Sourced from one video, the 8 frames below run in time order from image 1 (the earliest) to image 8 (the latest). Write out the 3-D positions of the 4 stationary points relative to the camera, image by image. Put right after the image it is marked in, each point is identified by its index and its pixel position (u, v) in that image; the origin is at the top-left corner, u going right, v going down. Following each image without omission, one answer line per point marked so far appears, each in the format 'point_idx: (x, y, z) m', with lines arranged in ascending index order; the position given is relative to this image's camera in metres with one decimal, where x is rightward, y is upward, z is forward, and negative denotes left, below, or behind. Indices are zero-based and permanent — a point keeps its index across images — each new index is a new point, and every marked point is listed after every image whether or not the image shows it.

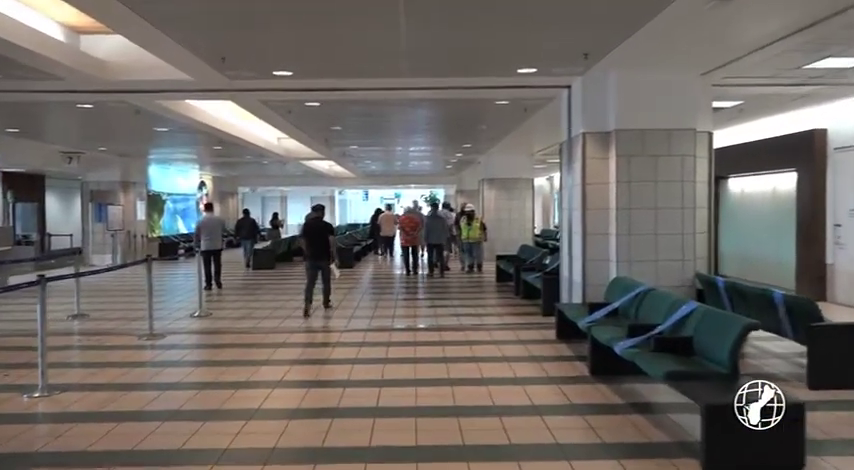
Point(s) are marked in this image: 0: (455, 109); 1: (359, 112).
0: (+0.4, +2.1, +11.8) m
1: (-1.1, +2.1, +11.9) m
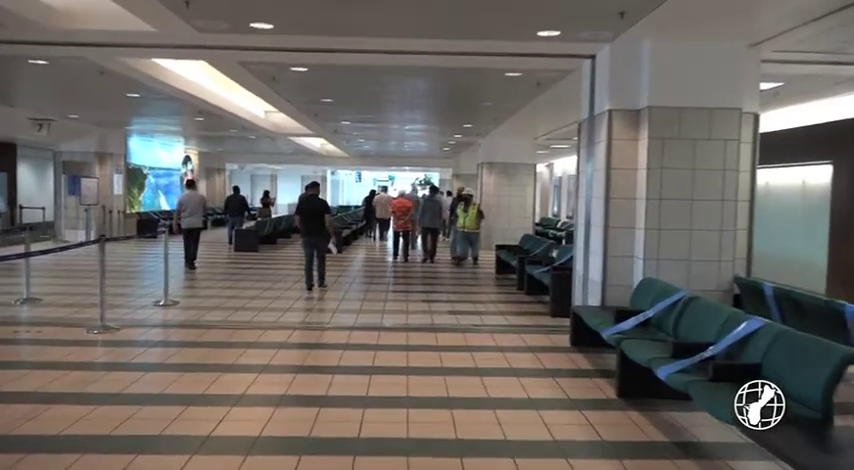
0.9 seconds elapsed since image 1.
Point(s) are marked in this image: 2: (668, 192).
0: (+0.5, +2.3, +10.5) m
1: (-1.1, +2.3, +10.6) m
2: (+2.6, +0.5, +7.4) m
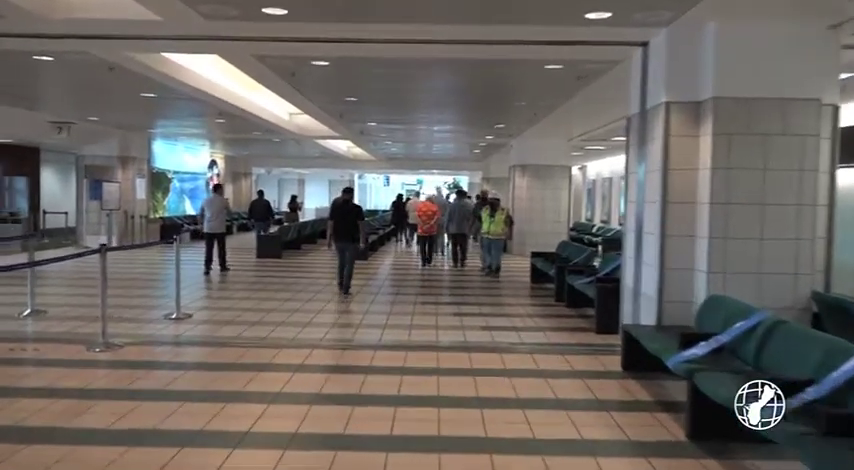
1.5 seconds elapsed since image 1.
0: (+0.9, +2.2, +9.7) m
1: (-0.7, +2.2, +9.8) m
2: (+2.9, +0.4, +6.5) m
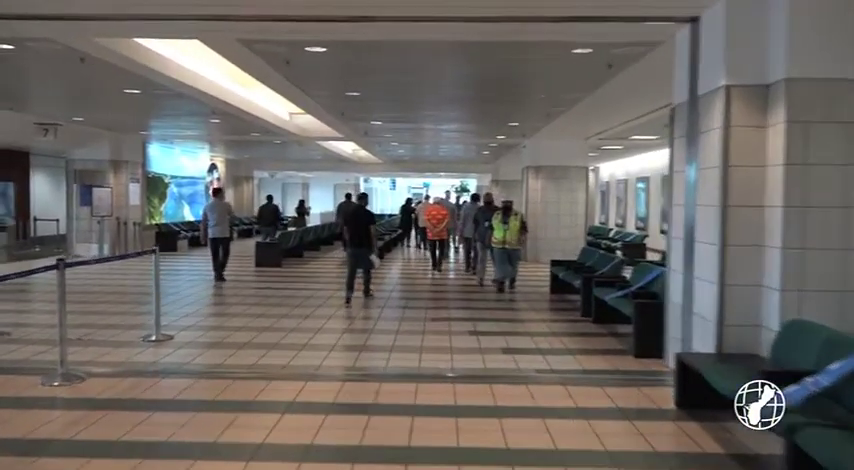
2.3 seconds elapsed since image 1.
0: (+1.0, +2.1, +8.6) m
1: (-0.6, +2.1, +8.7) m
2: (+3.0, +0.3, +5.4) m
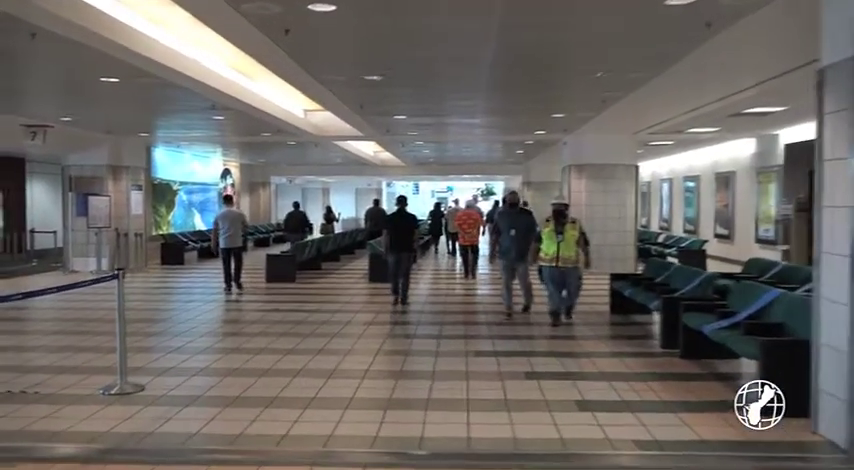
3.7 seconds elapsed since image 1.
0: (+1.4, +2.0, +6.6) m
1: (-0.2, +2.0, +6.8) m
2: (+3.3, +0.2, +3.3) m
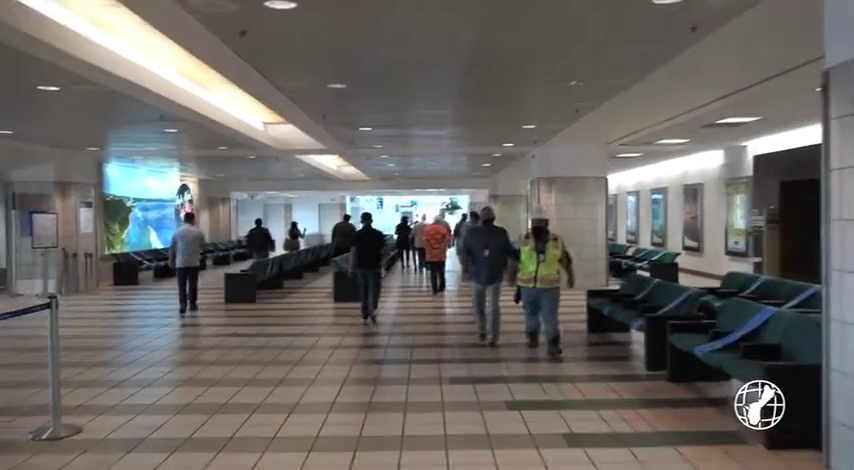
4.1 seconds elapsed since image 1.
0: (+1.1, +1.8, +6.2) m
1: (-0.5, +1.8, +6.3) m
2: (+3.2, +0.1, +3.0) m
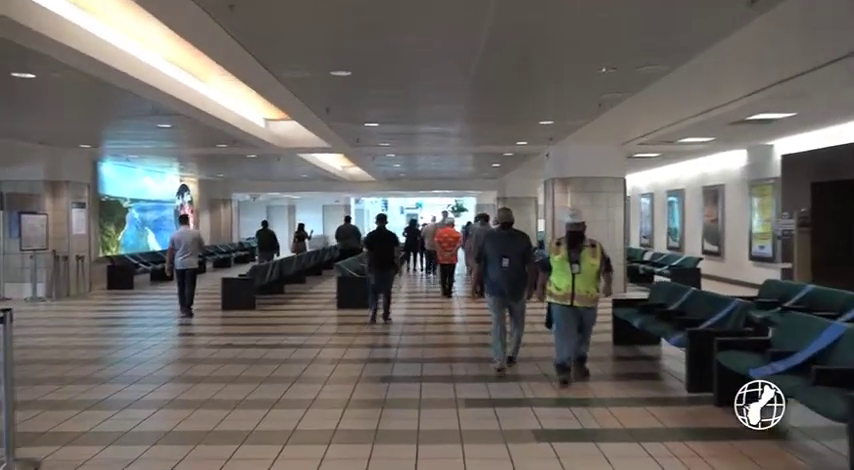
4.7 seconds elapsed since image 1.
0: (+1.3, +1.8, +5.4) m
1: (-0.3, +1.8, +5.5) m
2: (+3.3, +0.1, +2.1) m
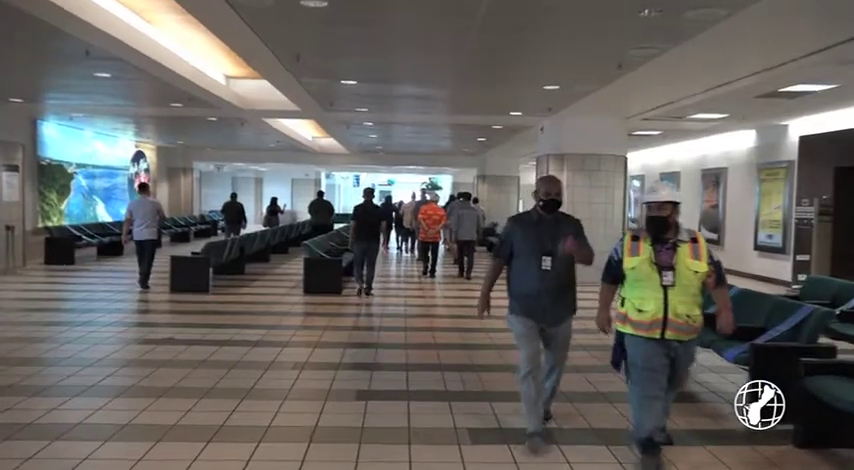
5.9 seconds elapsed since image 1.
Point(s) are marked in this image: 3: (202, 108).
0: (+1.3, +1.9, +3.8) m
1: (-0.2, +1.9, +3.8) m
2: (+3.4, 0.0, +0.7) m
3: (-4.8, +2.7, +15.0) m
